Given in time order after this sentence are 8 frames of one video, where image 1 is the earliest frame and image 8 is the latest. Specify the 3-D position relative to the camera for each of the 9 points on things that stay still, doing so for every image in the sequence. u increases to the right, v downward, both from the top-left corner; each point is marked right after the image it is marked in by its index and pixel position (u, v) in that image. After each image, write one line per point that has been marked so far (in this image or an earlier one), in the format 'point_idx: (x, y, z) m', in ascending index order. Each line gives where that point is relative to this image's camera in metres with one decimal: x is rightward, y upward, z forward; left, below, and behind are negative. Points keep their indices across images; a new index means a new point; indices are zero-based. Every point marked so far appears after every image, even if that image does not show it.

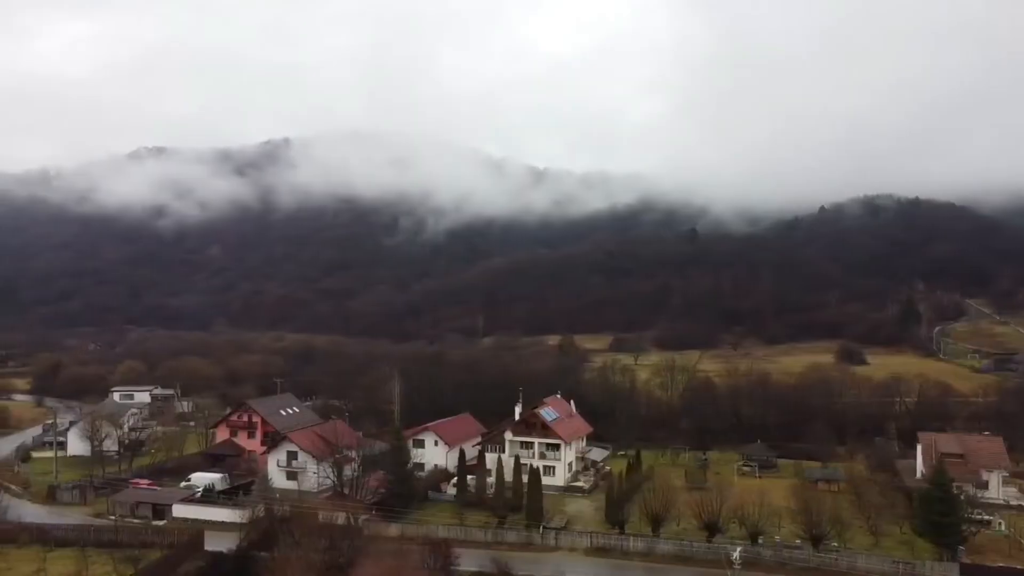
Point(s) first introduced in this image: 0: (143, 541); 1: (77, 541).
0: (-7.1, -4.9, +16.1) m
1: (-8.5, -4.9, +16.1) m
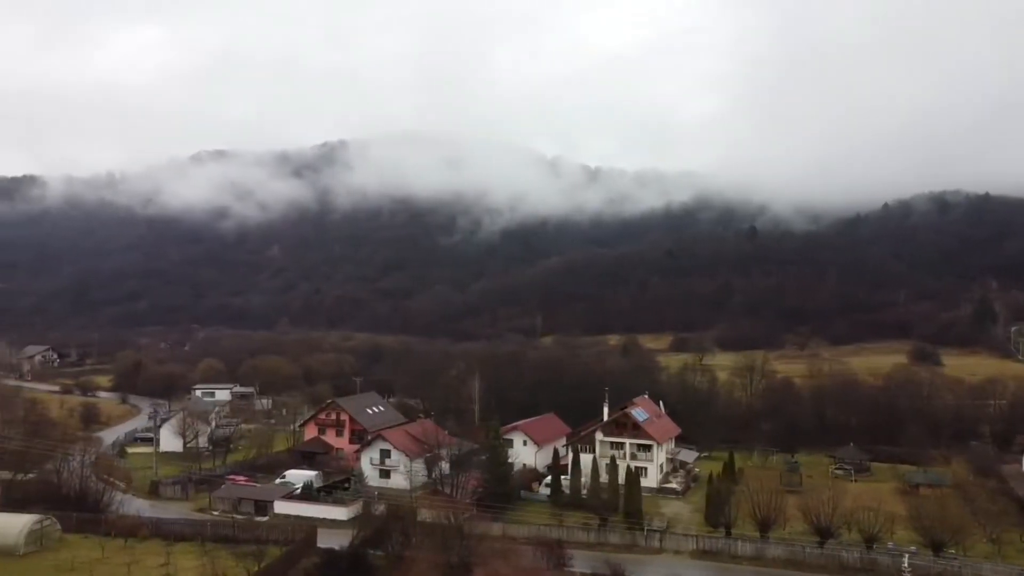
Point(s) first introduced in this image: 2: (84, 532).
0: (-5.0, -4.9, +16.3) m
1: (-6.3, -5.0, +16.5) m
2: (-8.7, -5.0, +16.8) m
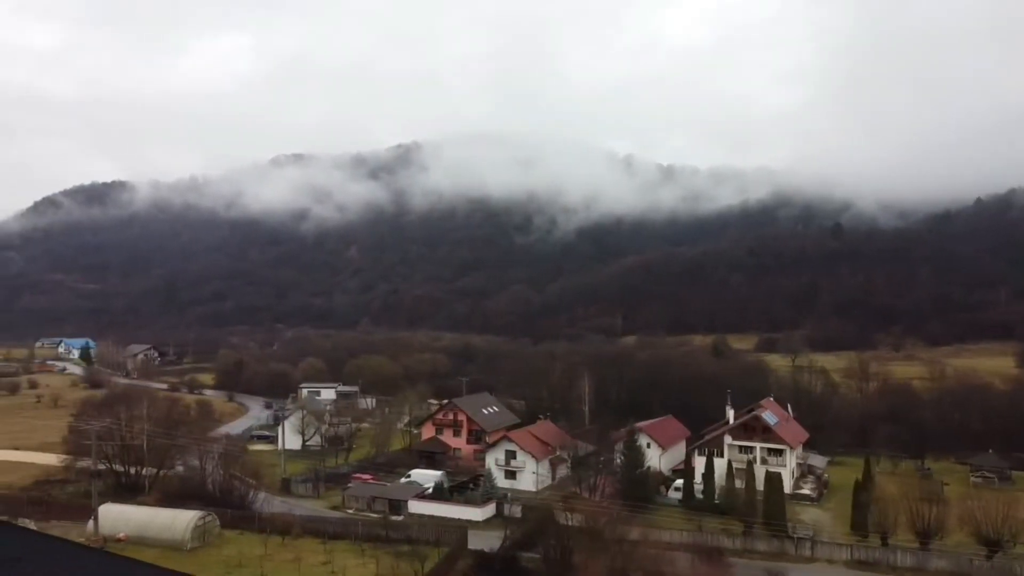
0: (-2.0, -4.9, +16.4) m
1: (-3.3, -5.0, +16.7) m
2: (-5.7, -5.0, +17.2) m
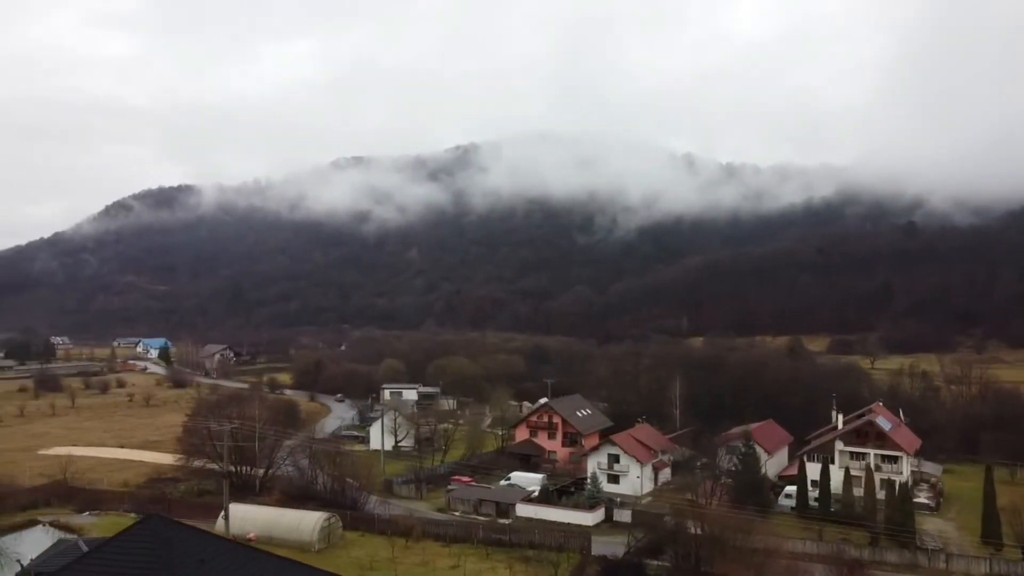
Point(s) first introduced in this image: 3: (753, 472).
0: (+0.4, -5.0, +16.3) m
1: (-0.9, -5.0, +16.6) m
2: (-3.2, -5.1, +17.3) m
3: (+5.7, -4.4, +19.4) m
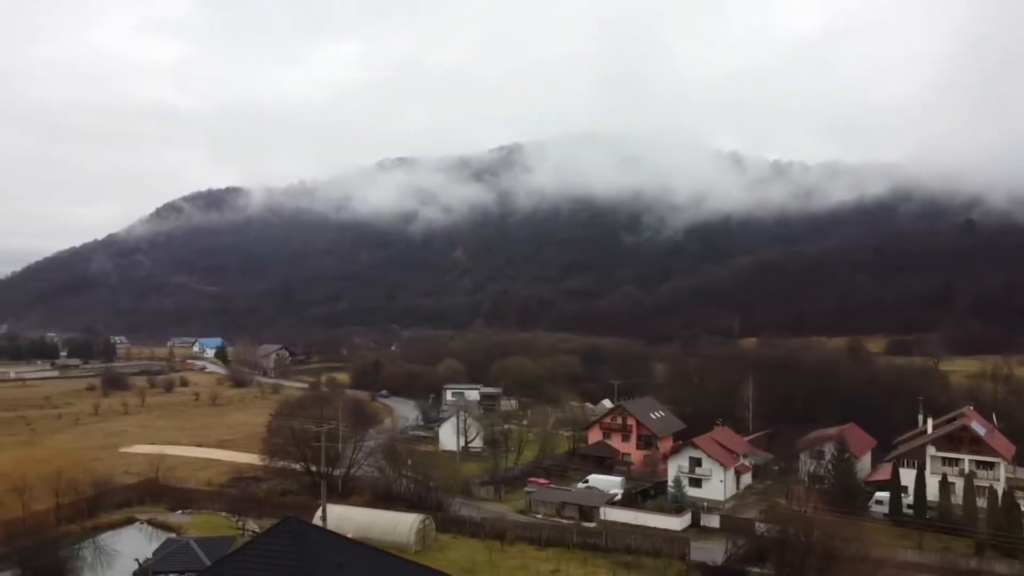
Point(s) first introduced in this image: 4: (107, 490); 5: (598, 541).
0: (+2.3, -5.0, +16.0) m
1: (+1.0, -5.1, +16.4) m
2: (-1.3, -5.1, +17.2) m
3: (+7.7, -4.4, +18.9) m
4: (-9.0, -4.5, +18.3) m
5: (+1.7, -5.0, +16.2) m
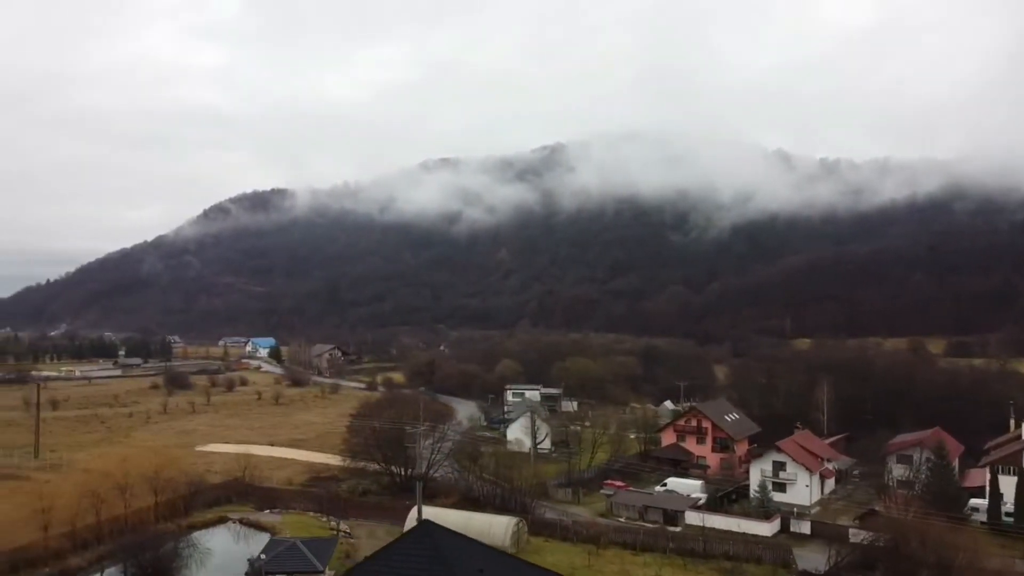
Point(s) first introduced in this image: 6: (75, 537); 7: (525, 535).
0: (+4.1, -5.0, +15.7) m
1: (+2.9, -5.1, +16.2) m
2: (+0.6, -5.1, +17.0) m
3: (+9.6, -4.4, +18.4) m
4: (-7.0, -4.5, +18.5) m
5: (+3.5, -5.0, +15.9) m
6: (-7.8, -4.4, +14.7) m
7: (+0.3, -4.9, +16.3) m
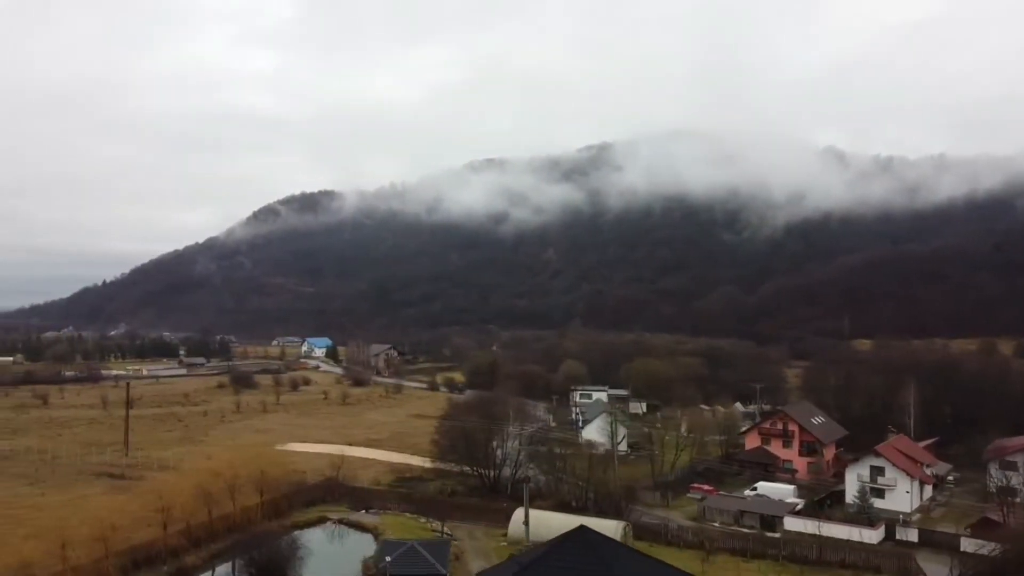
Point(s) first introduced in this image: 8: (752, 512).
0: (+6.1, -5.0, +15.2) m
1: (+4.9, -5.1, +15.8) m
2: (+2.7, -5.1, +16.7) m
3: (+11.8, -4.4, +17.6) m
4: (-4.8, -4.5, +18.6) m
5: (+5.6, -5.0, +15.5) m
6: (-5.8, -4.4, +14.8) m
7: (+2.3, -4.9, +16.0) m
8: (+5.8, -5.4, +19.8) m
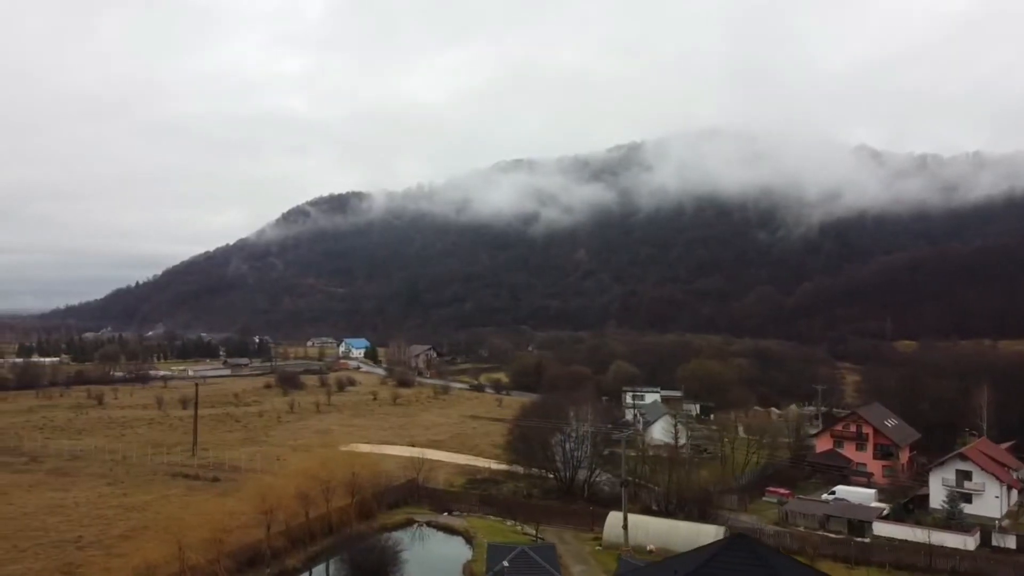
0: (+8.0, -5.0, +14.8) m
1: (+6.7, -5.1, +15.4) m
2: (+4.6, -5.1, +16.4) m
3: (+13.7, -4.4, +17.0) m
4: (-2.9, -4.6, +18.5) m
5: (+7.4, -5.0, +15.1) m
6: (-4.0, -4.5, +14.7) m
7: (+4.2, -4.9, +15.7) m
8: (+7.7, -5.4, +19.4) m
